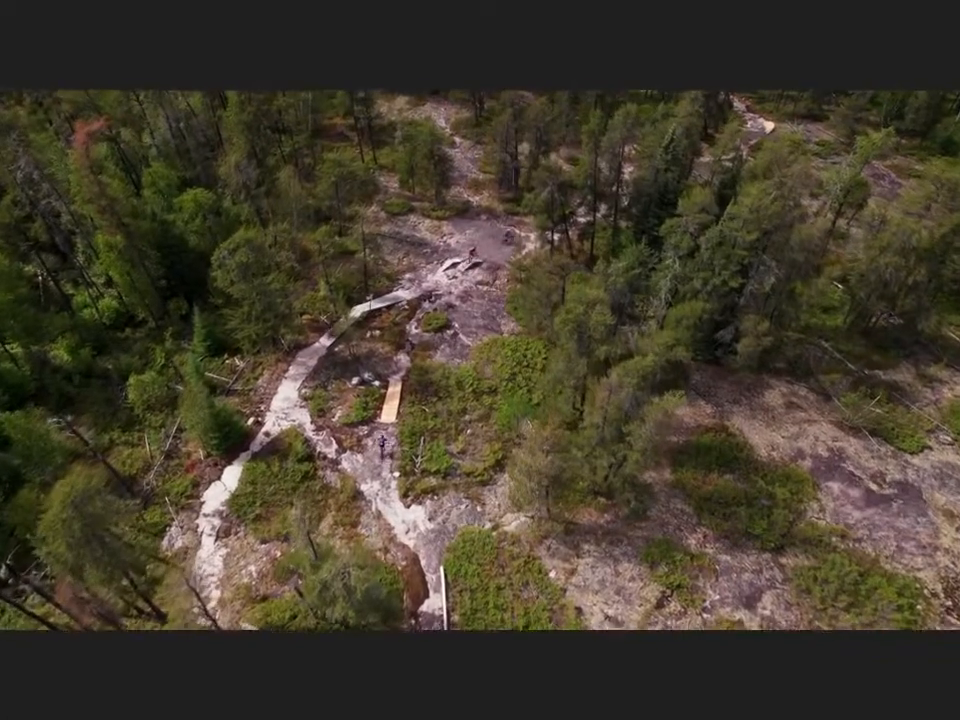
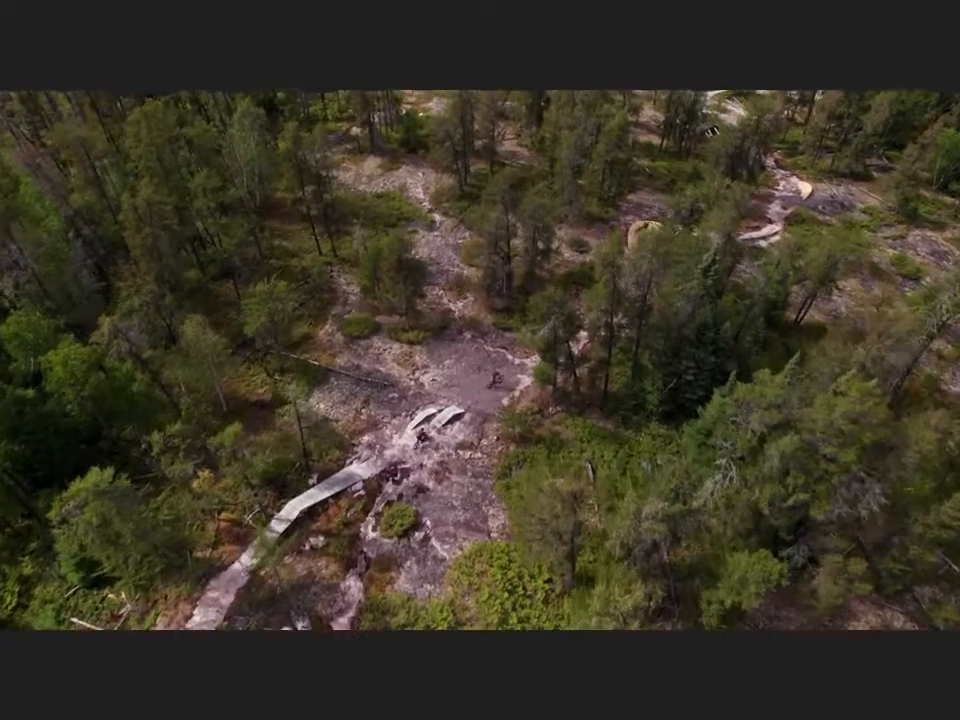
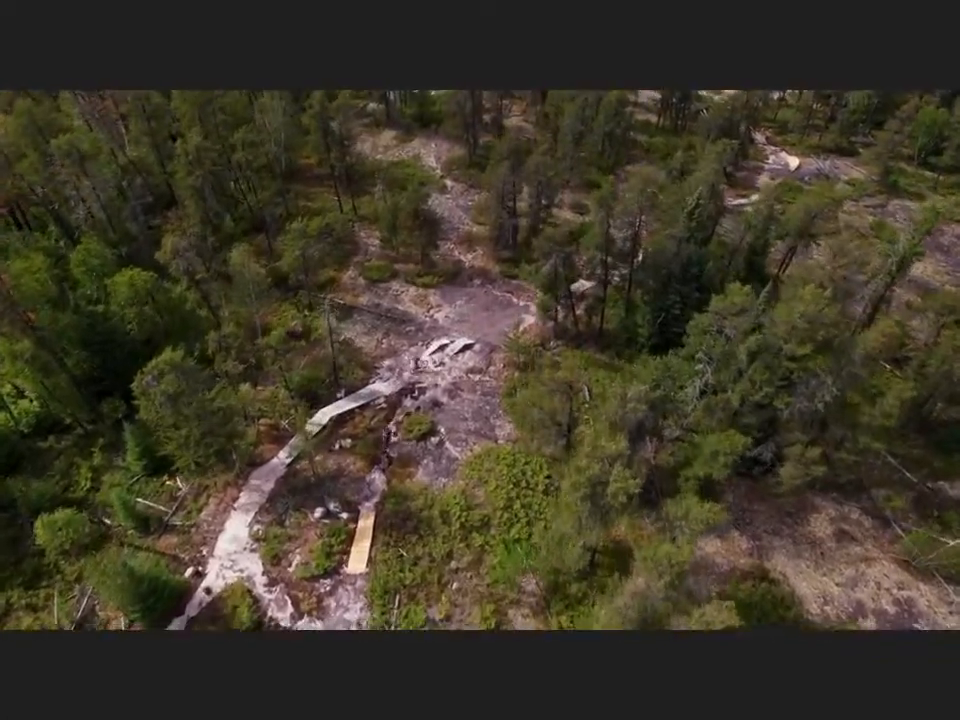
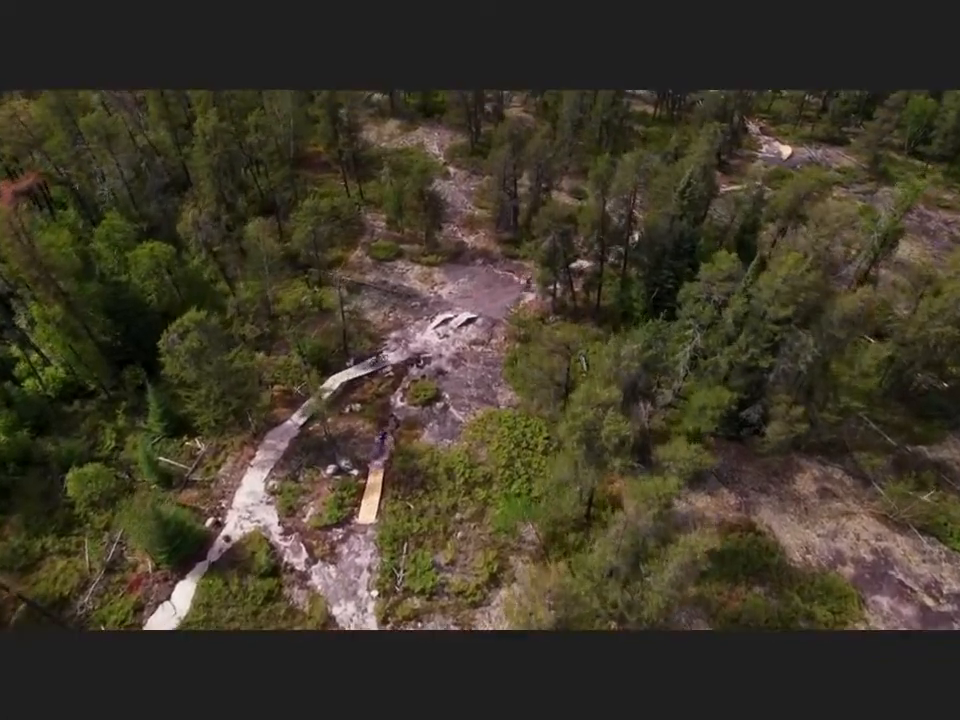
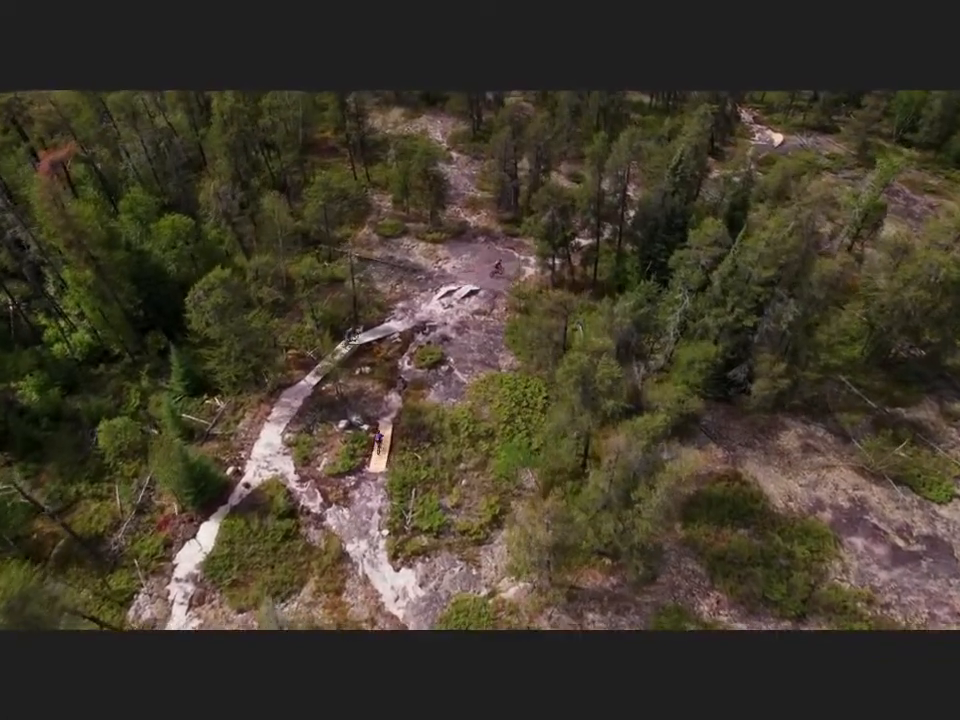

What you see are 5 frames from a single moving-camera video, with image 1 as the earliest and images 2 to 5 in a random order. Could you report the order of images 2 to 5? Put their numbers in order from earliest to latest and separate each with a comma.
5, 4, 3, 2
